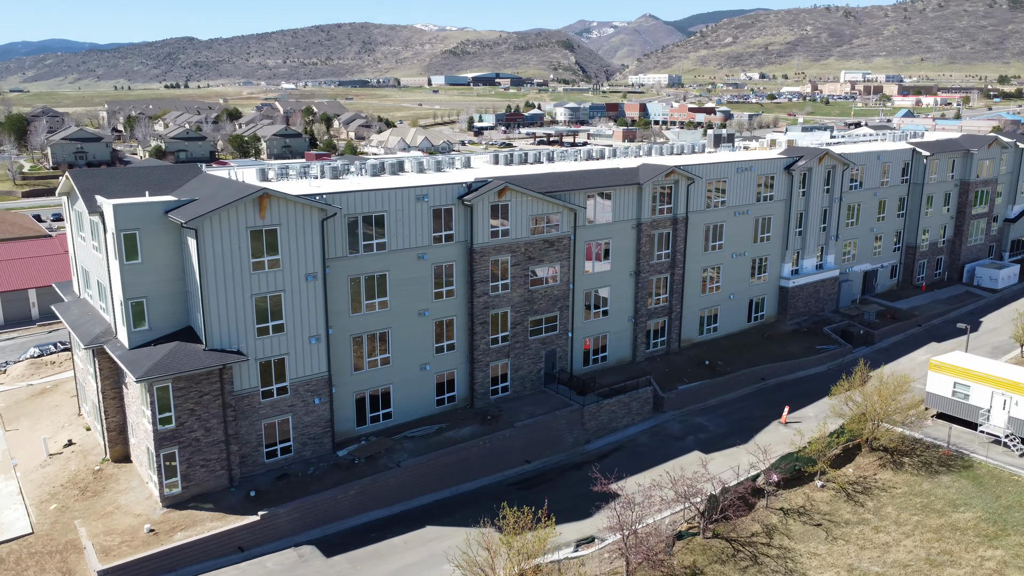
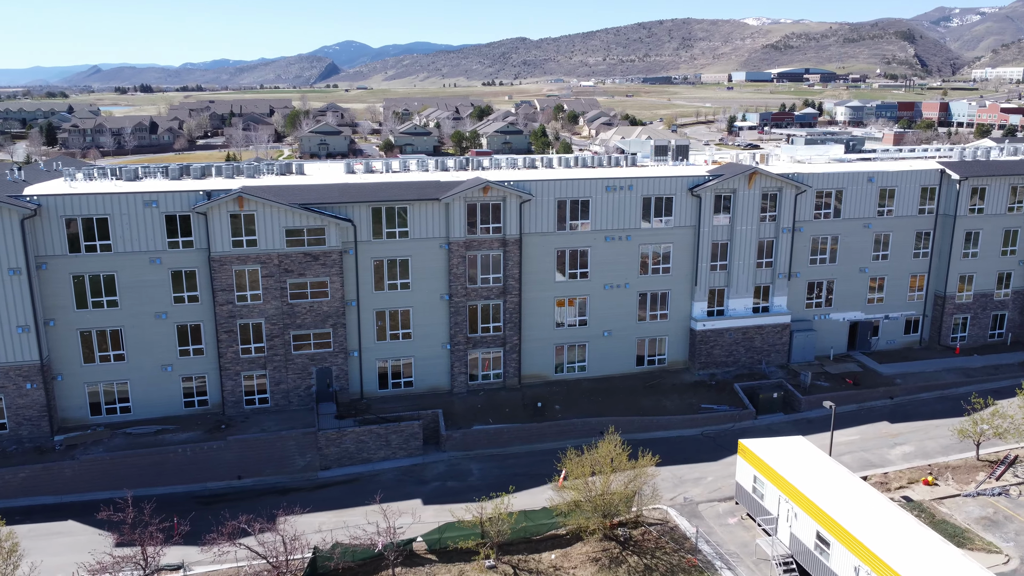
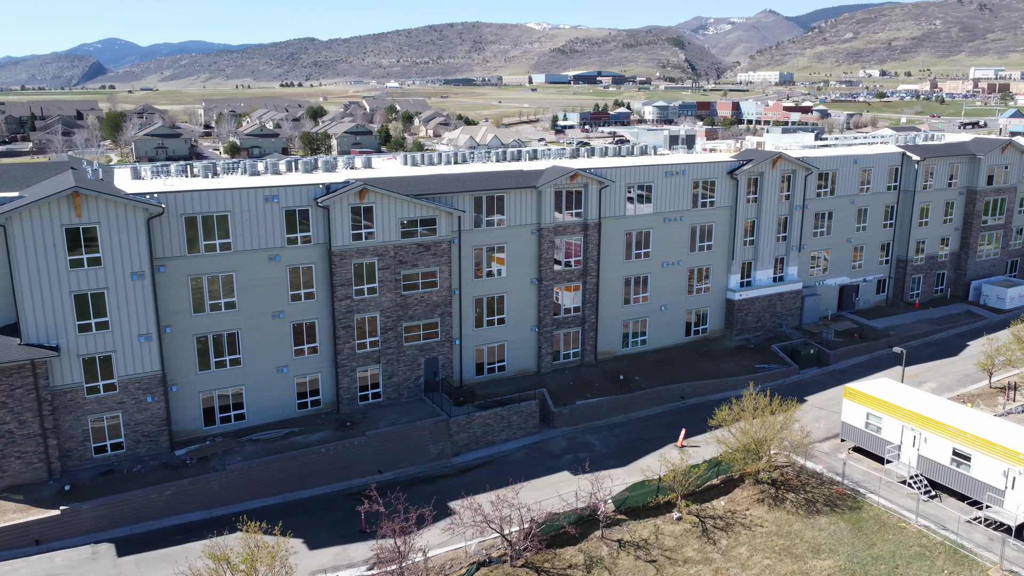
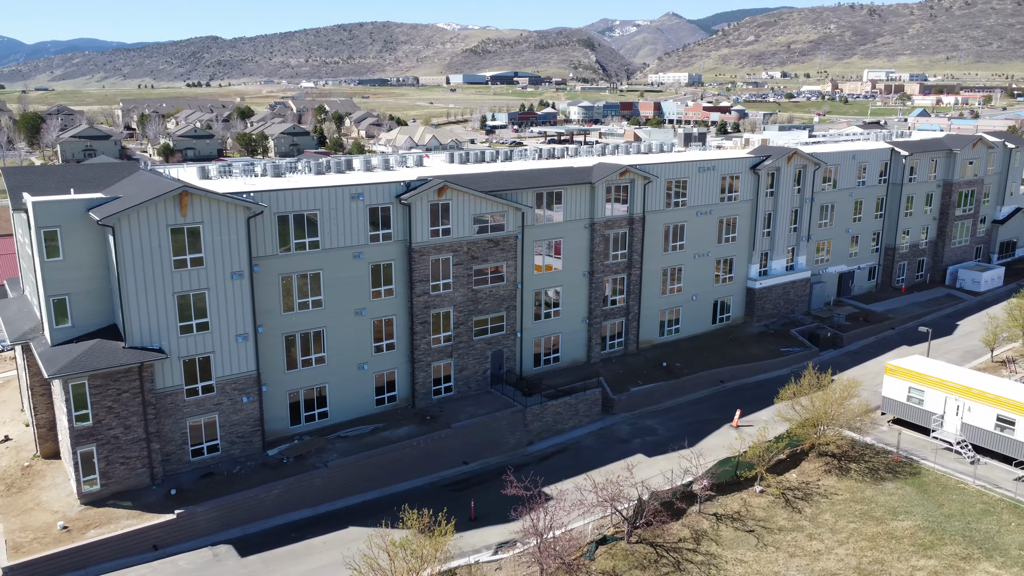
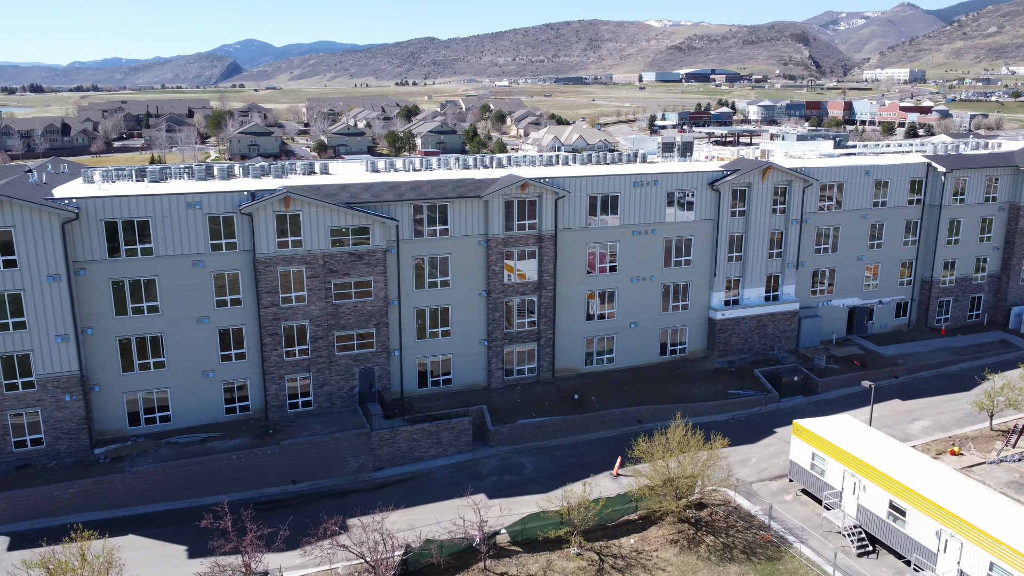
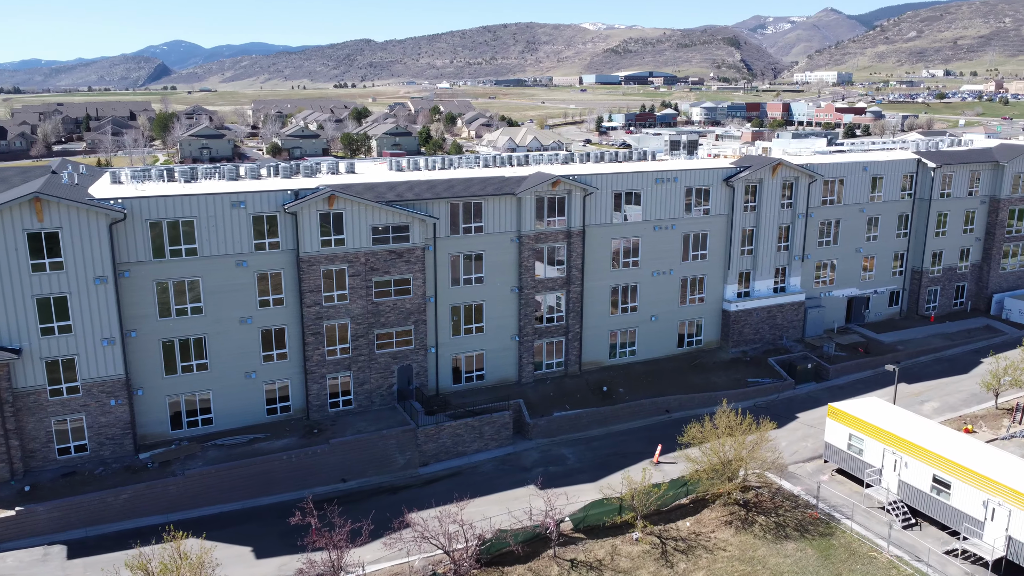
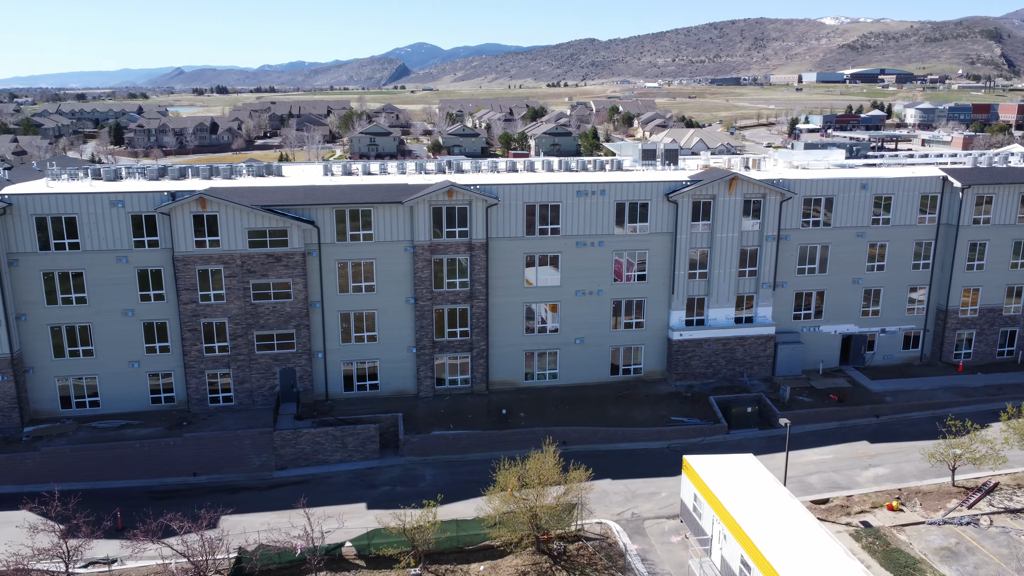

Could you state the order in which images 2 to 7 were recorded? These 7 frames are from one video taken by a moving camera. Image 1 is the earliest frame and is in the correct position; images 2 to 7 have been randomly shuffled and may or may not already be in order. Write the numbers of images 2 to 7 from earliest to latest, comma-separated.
4, 3, 6, 5, 2, 7
